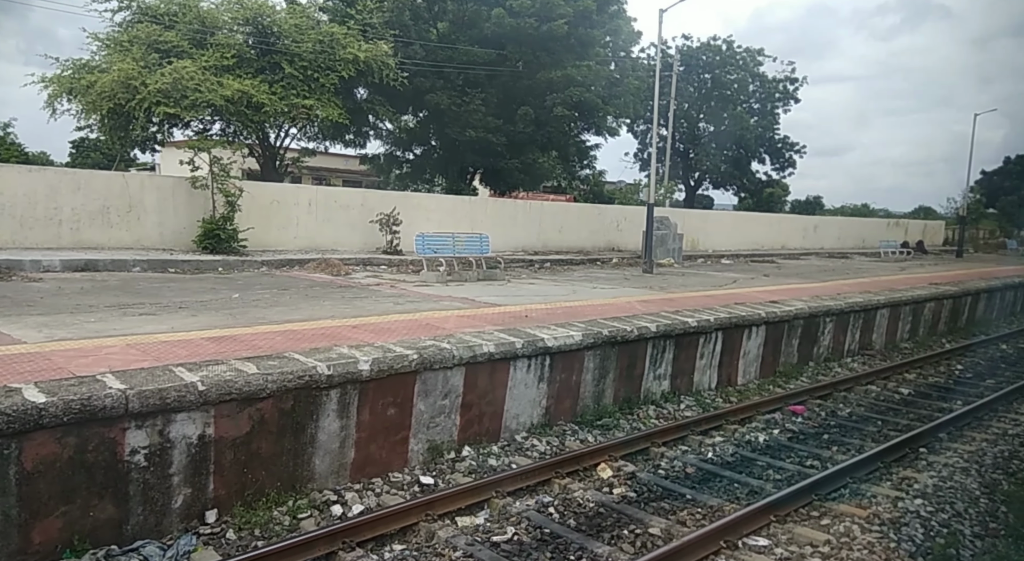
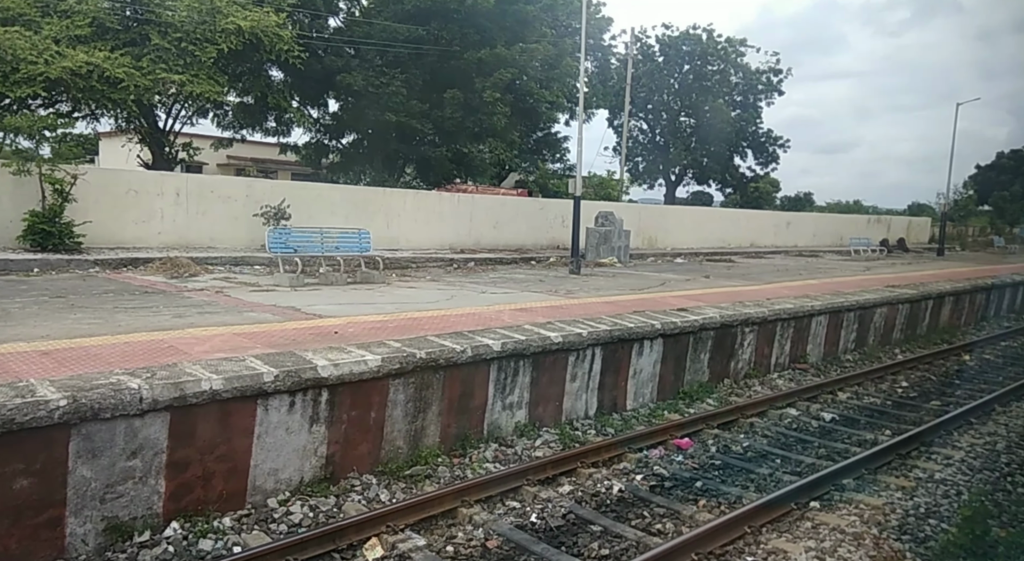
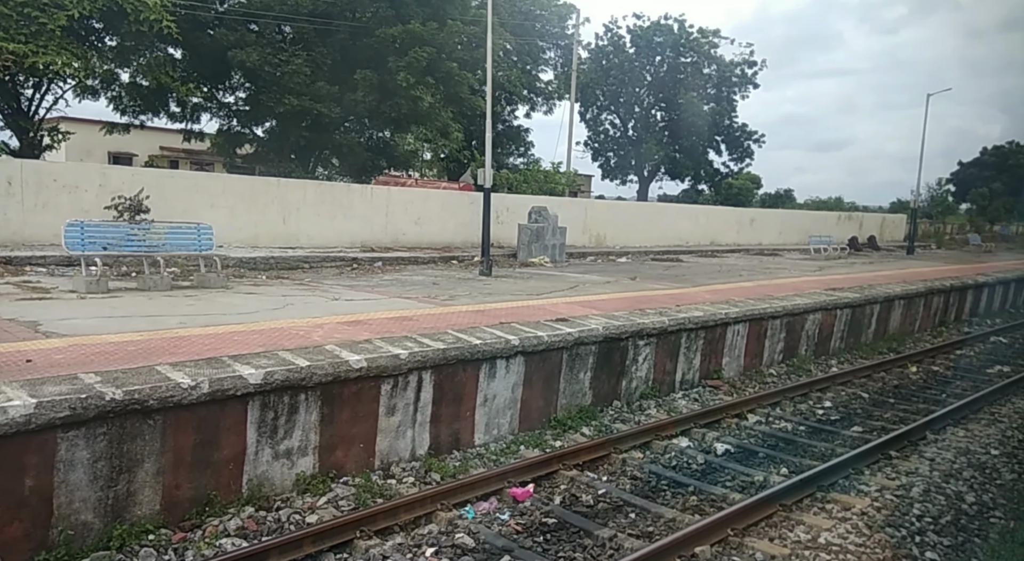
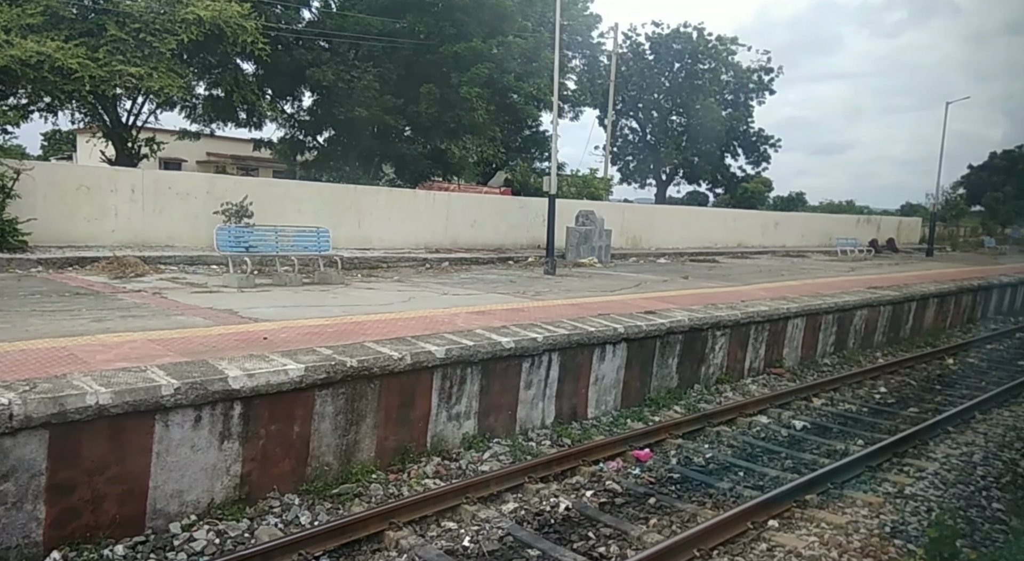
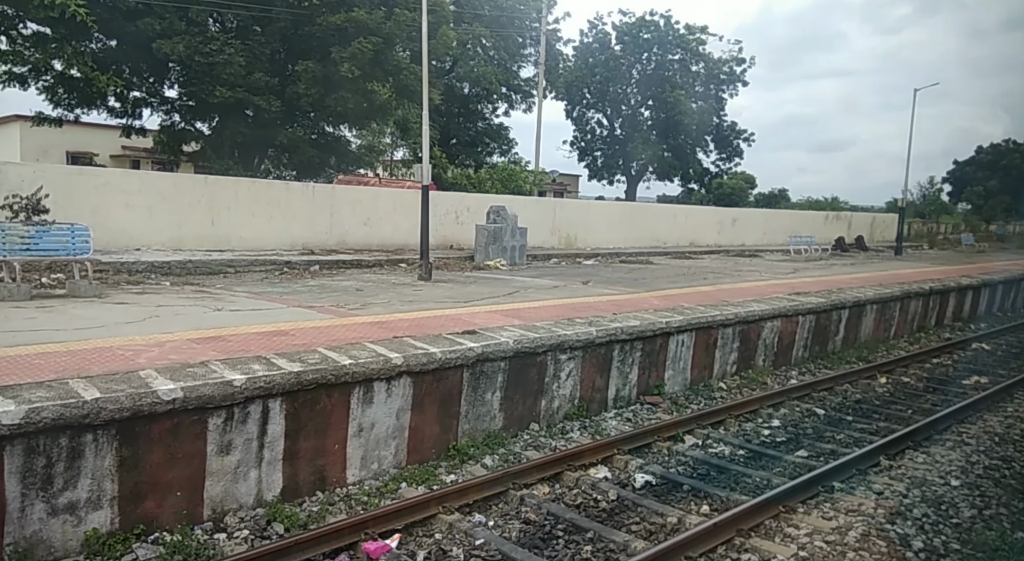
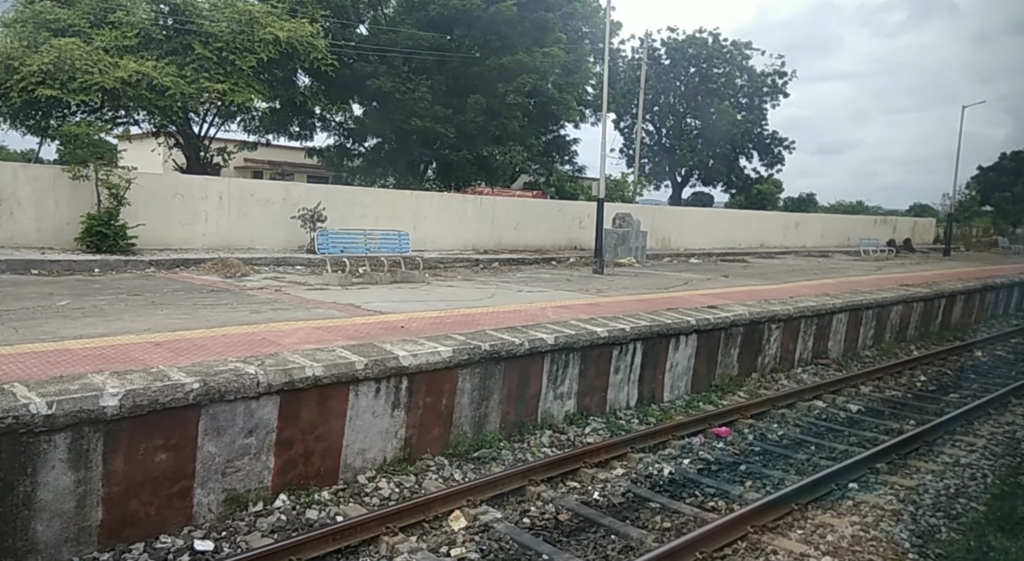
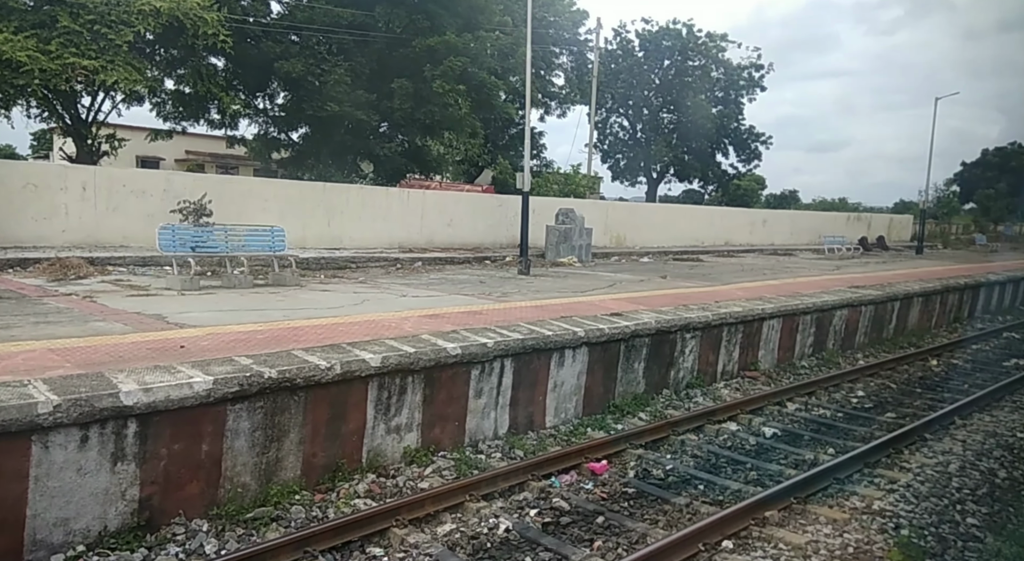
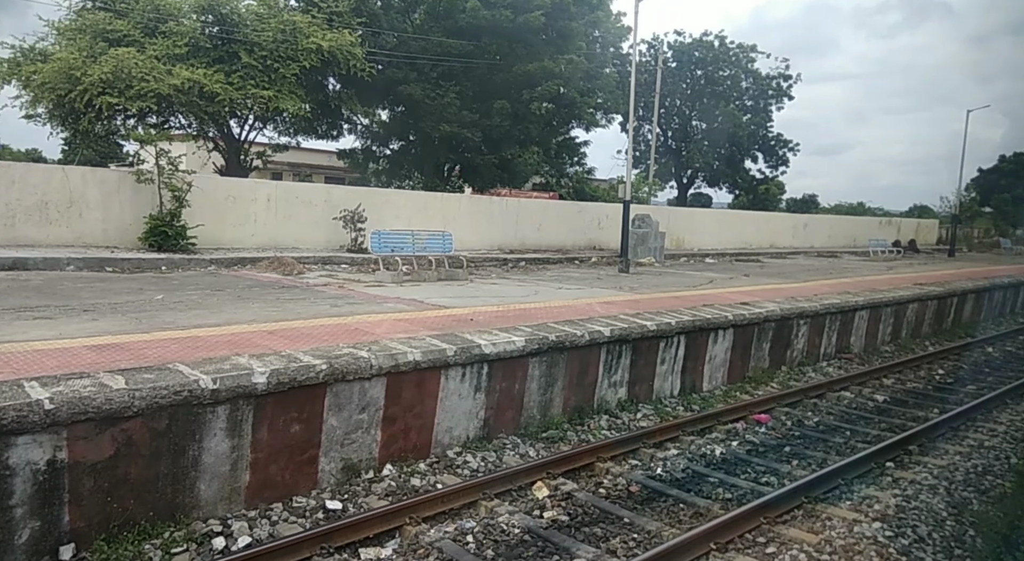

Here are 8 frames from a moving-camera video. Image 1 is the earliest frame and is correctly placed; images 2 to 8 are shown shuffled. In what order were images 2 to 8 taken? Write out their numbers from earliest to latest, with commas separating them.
8, 6, 2, 4, 7, 3, 5
